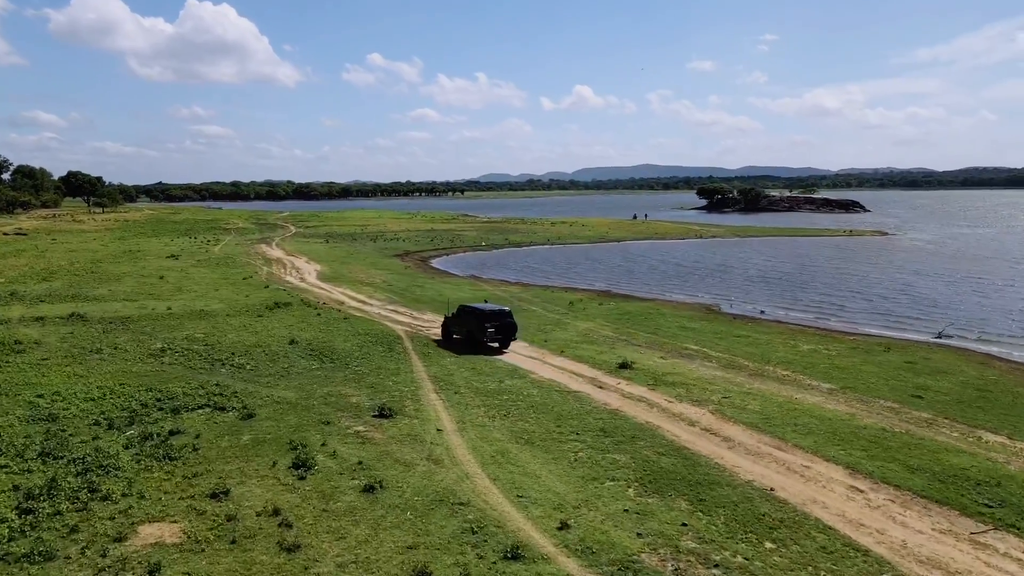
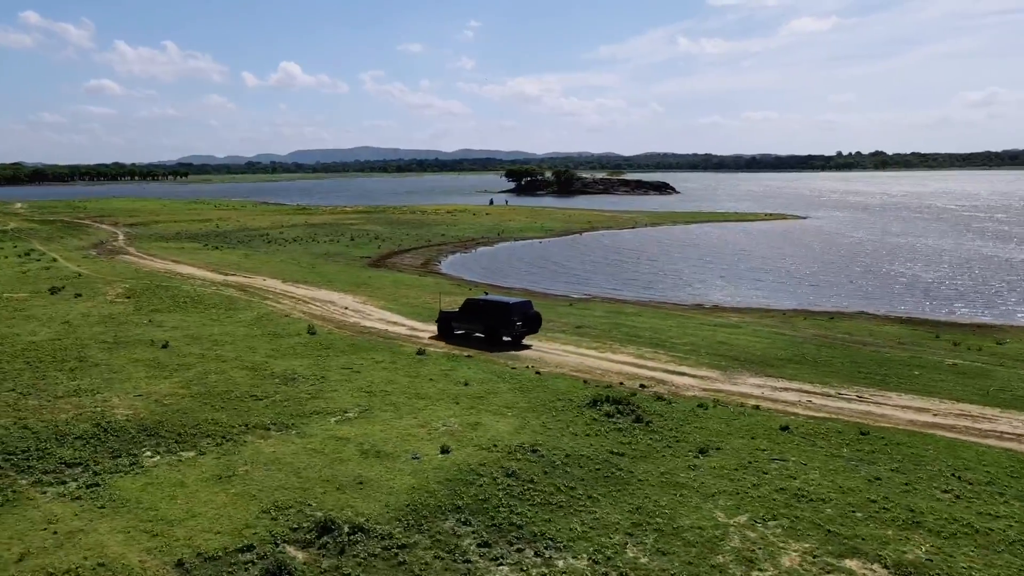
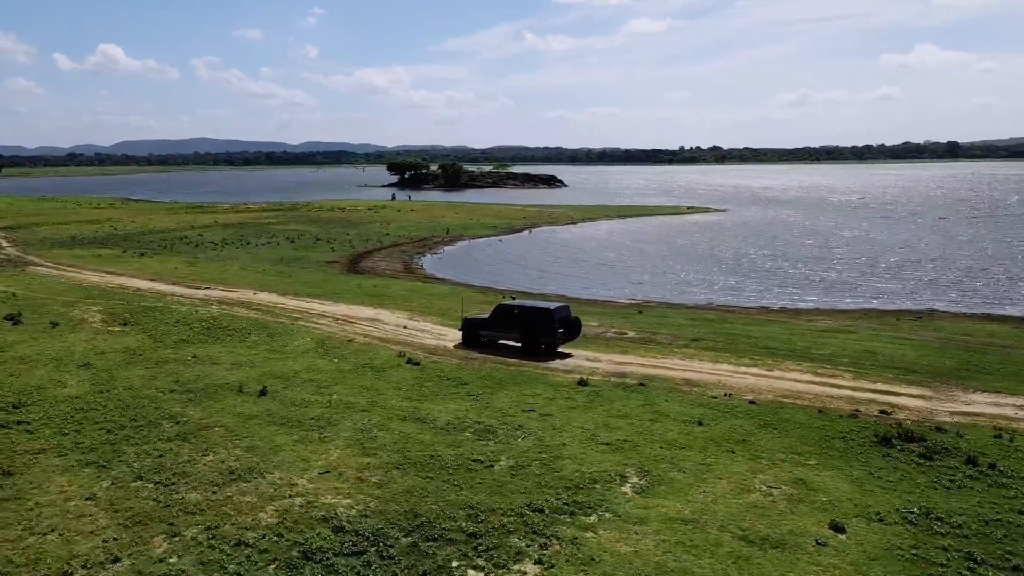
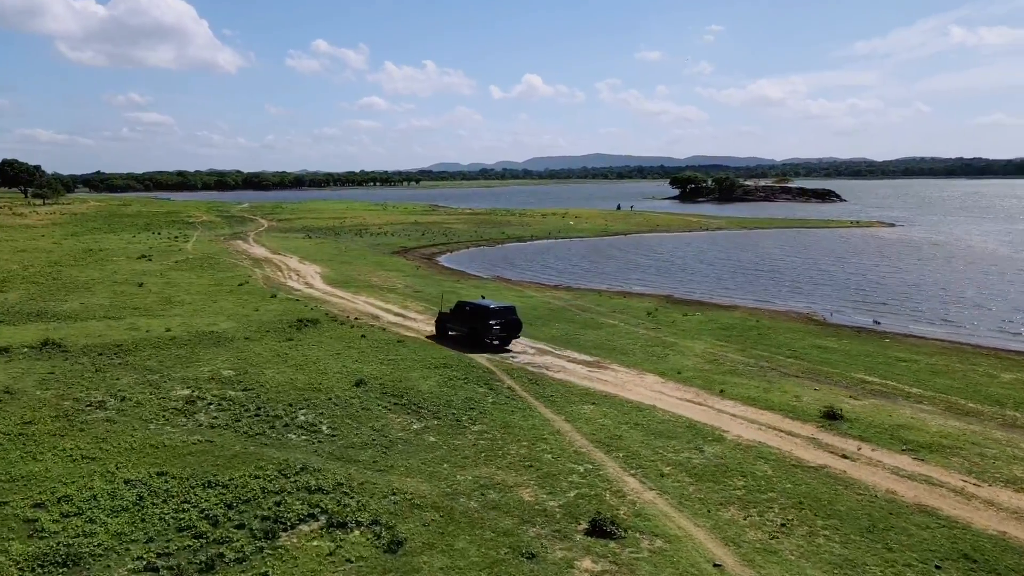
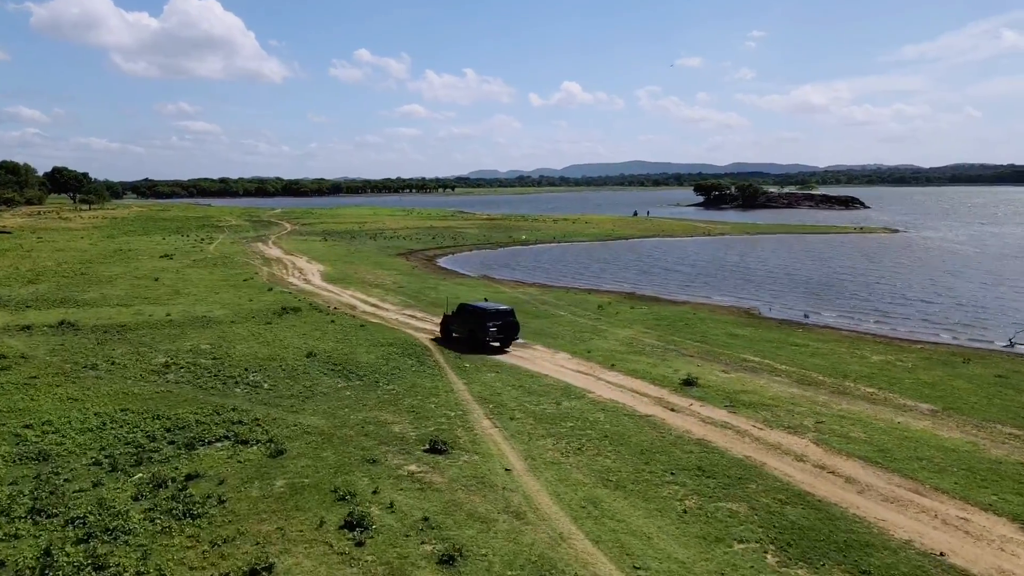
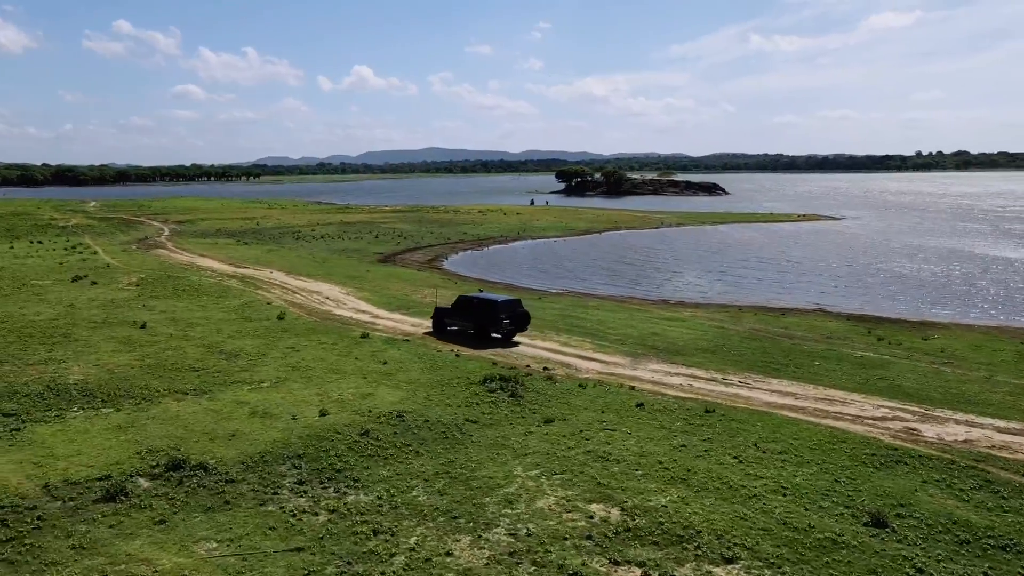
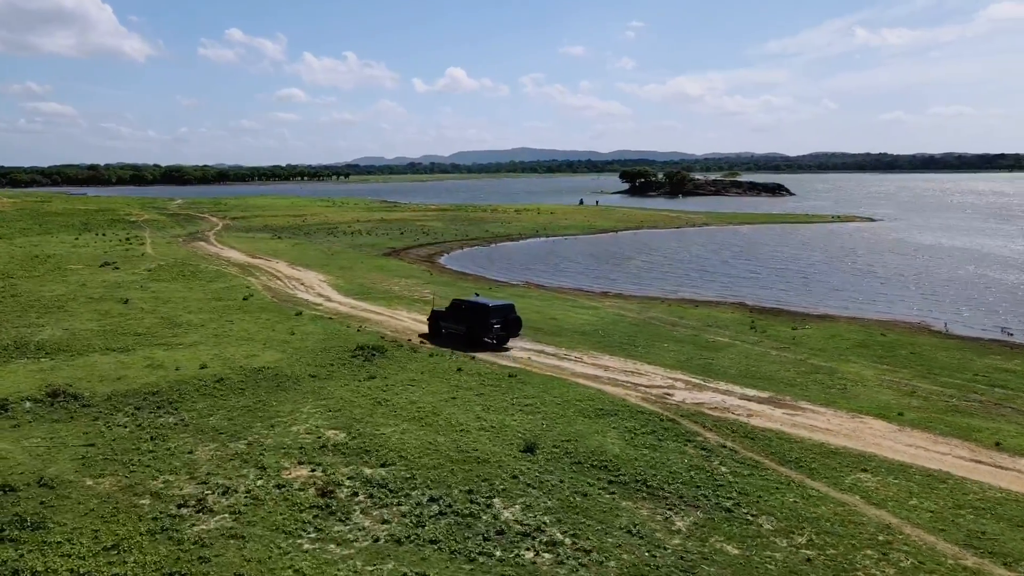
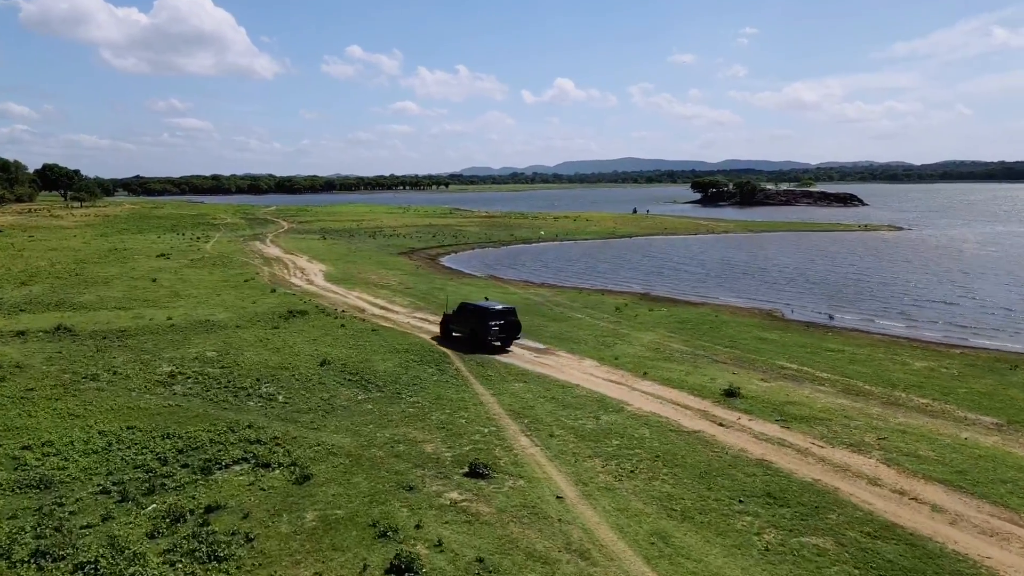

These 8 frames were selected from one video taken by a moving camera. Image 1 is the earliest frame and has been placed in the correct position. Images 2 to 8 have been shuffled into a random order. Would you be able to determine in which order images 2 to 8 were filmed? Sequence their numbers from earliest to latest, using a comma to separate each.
5, 8, 4, 7, 6, 2, 3
